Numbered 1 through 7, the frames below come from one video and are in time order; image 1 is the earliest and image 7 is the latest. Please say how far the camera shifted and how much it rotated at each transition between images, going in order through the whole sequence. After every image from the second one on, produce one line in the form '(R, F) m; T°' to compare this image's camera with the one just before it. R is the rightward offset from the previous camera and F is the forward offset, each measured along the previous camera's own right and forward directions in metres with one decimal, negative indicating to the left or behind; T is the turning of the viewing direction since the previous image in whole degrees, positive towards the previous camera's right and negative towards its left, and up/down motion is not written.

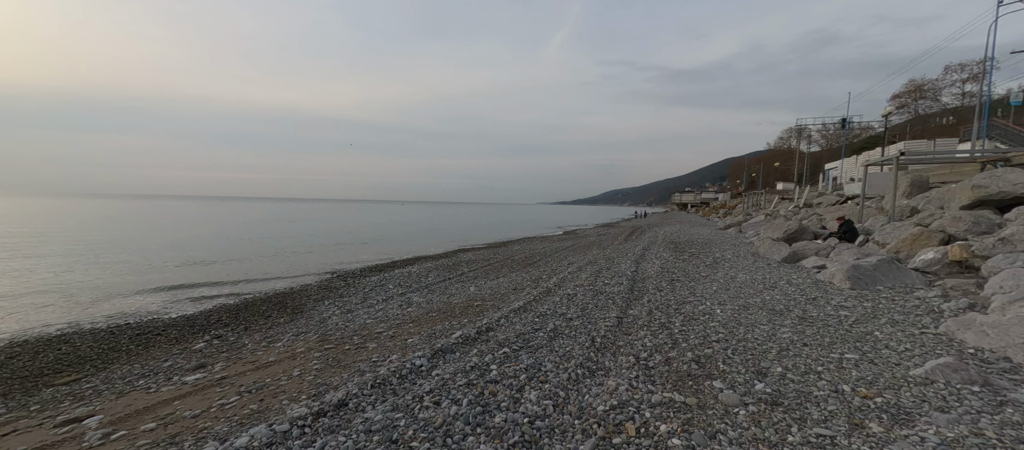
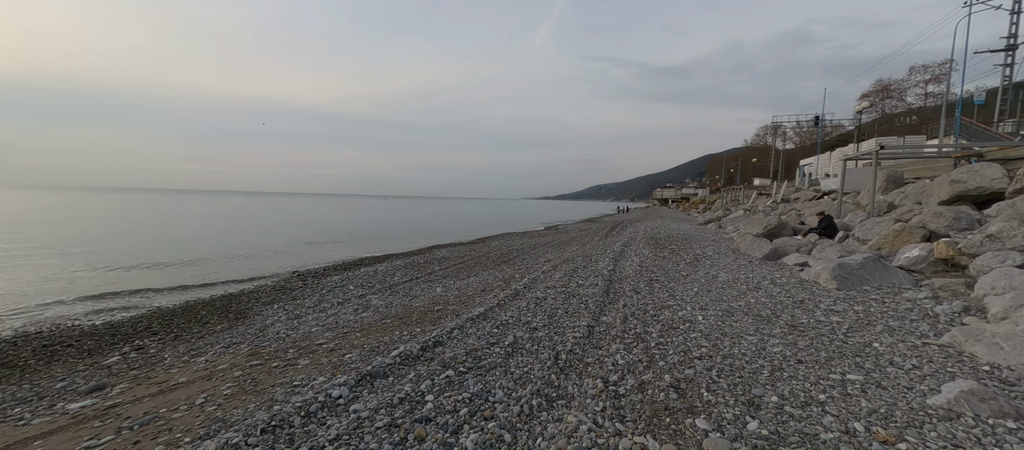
(+0.5, +1.1) m; +2°
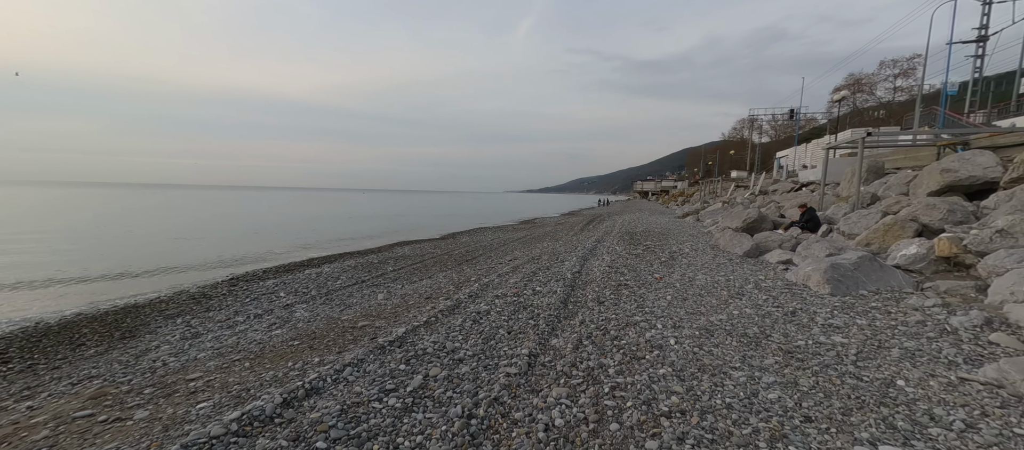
(+0.9, +1.8) m; +2°
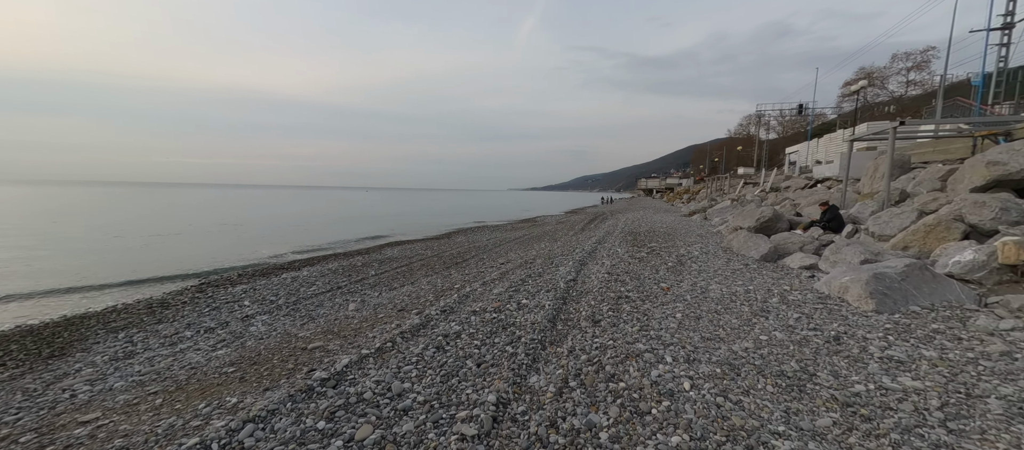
(+0.4, +1.5) m; -1°
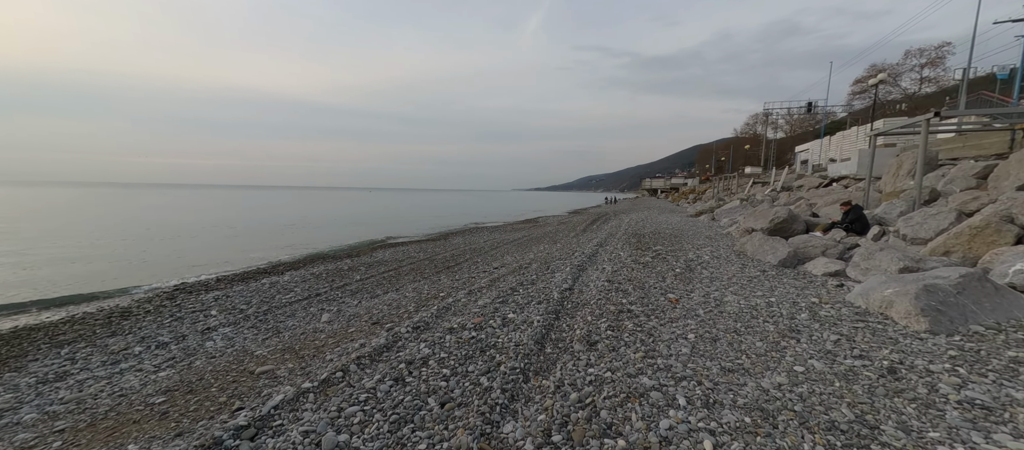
(+0.3, +1.2) m; -1°
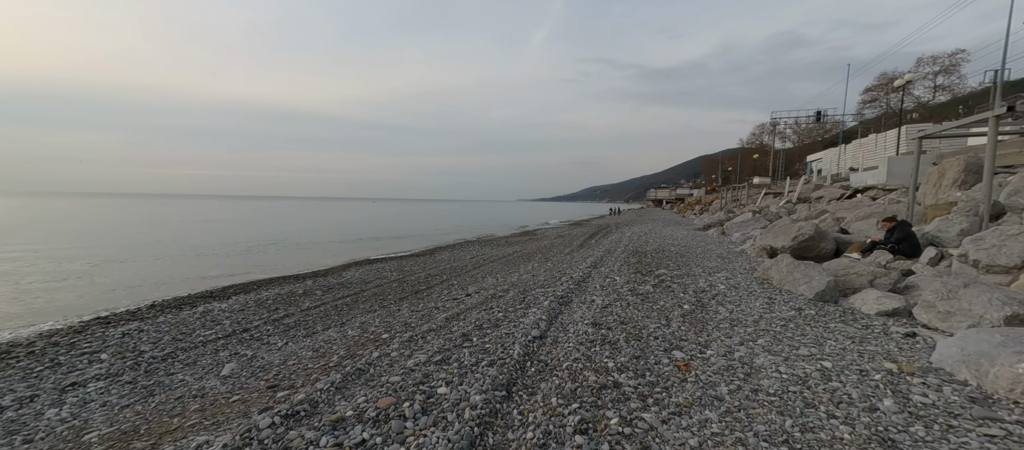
(+0.9, +2.4) m; -1°
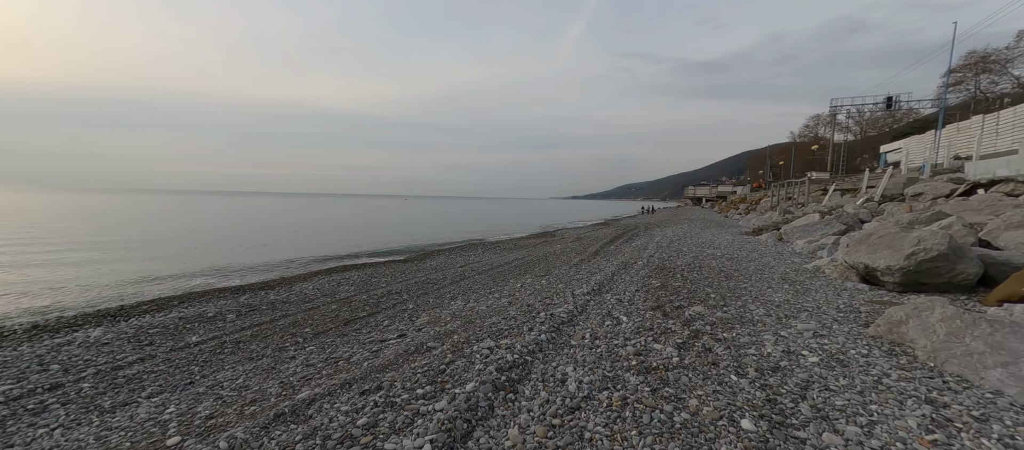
(+1.6, +4.4) m; -5°
